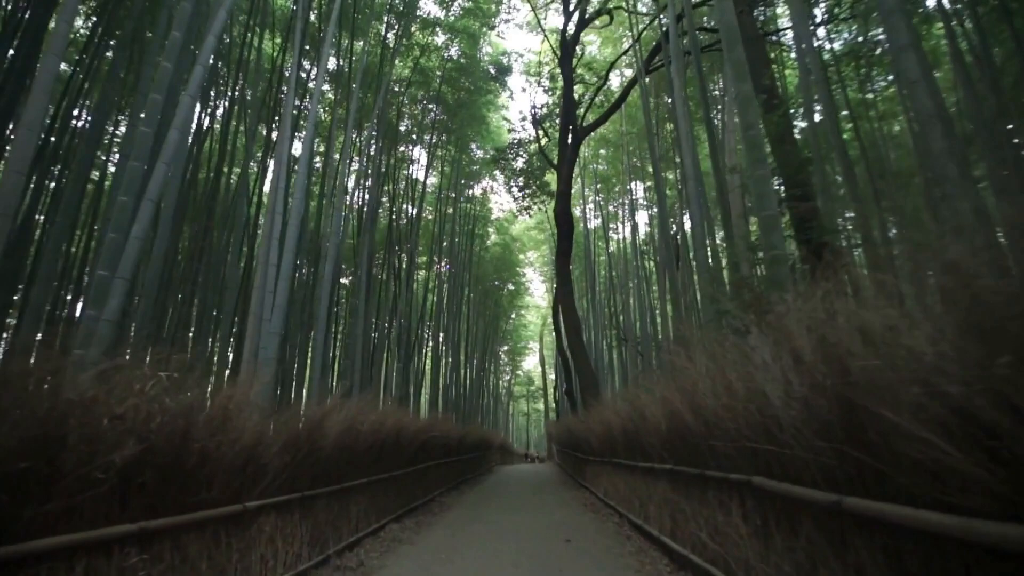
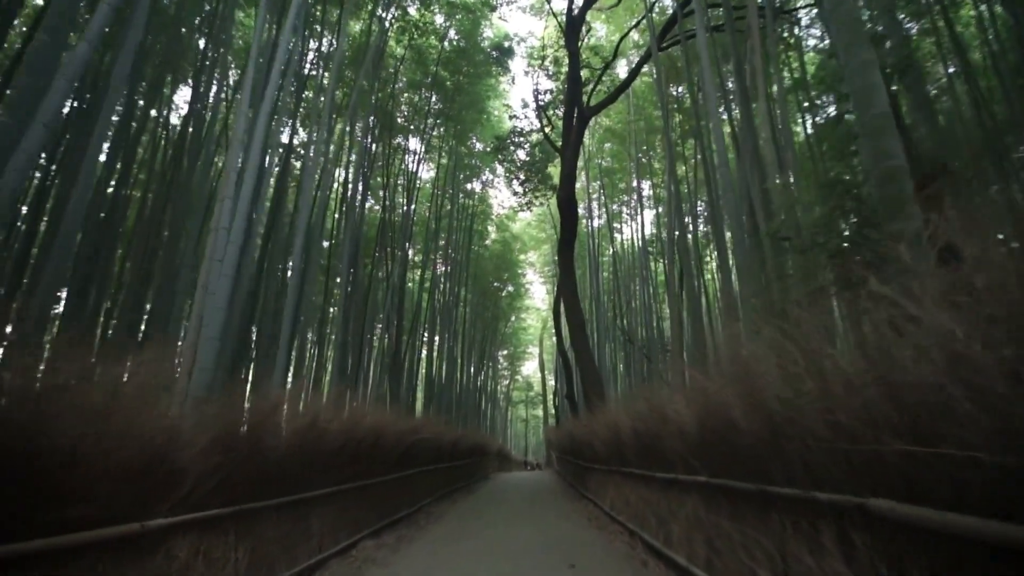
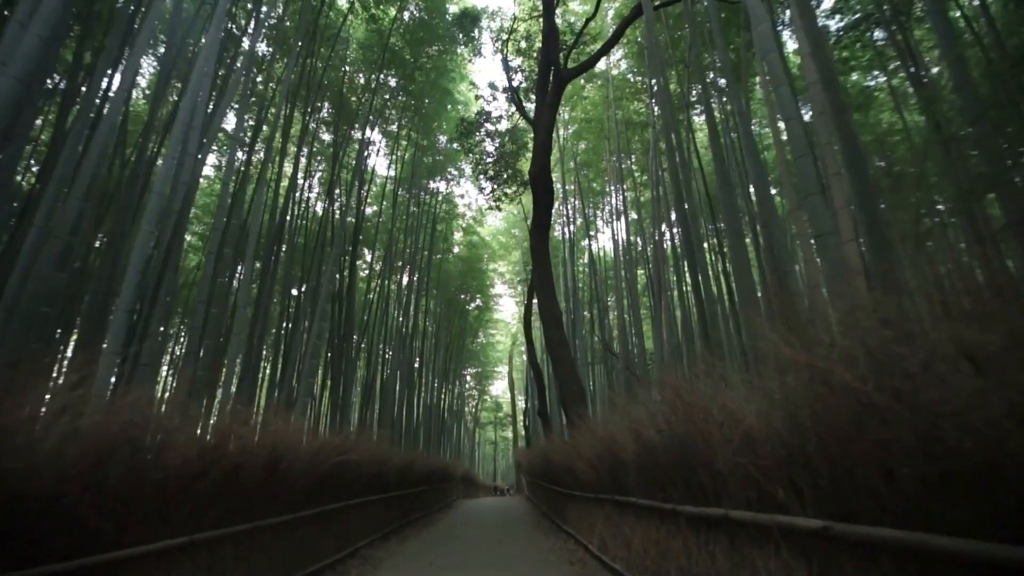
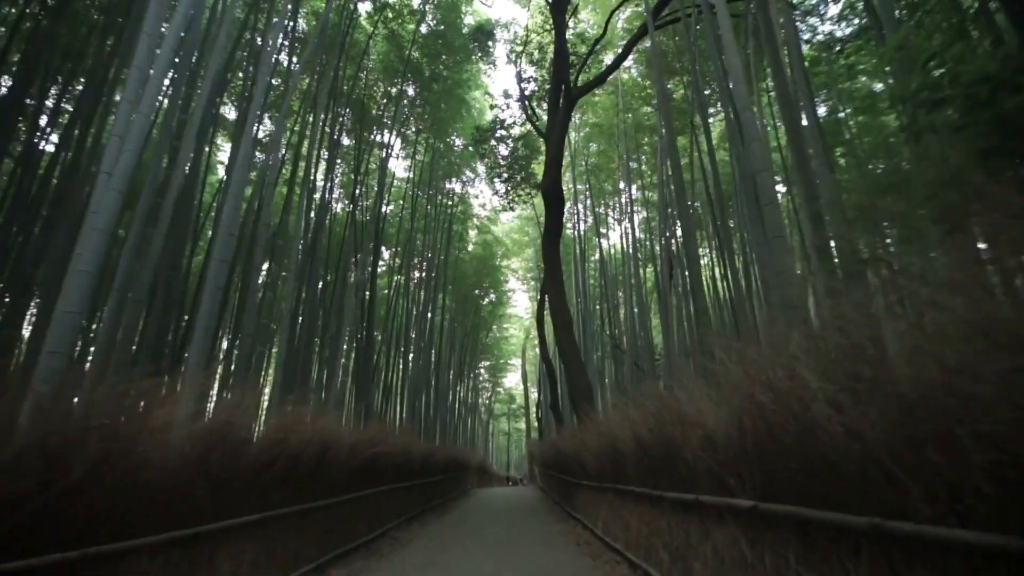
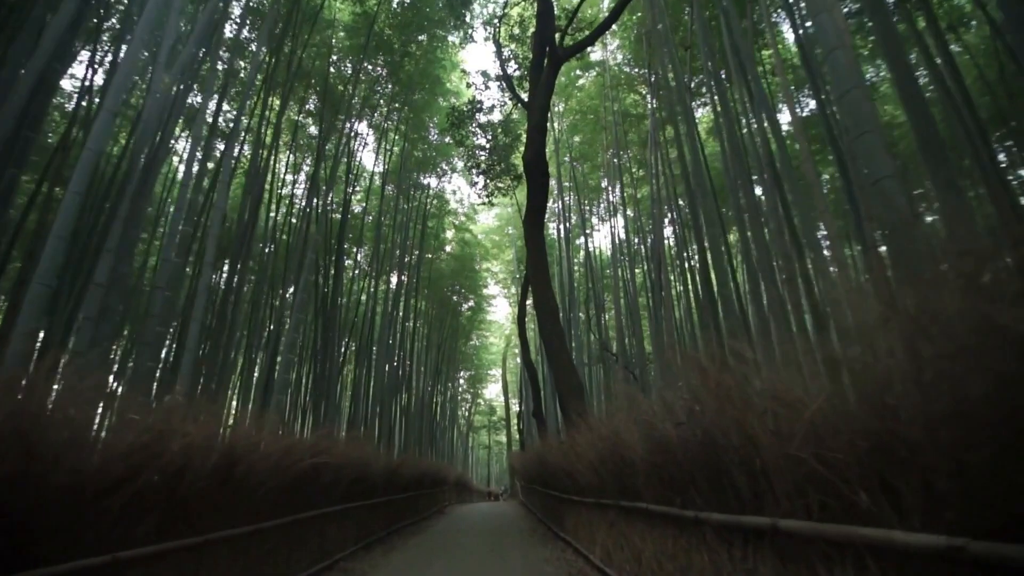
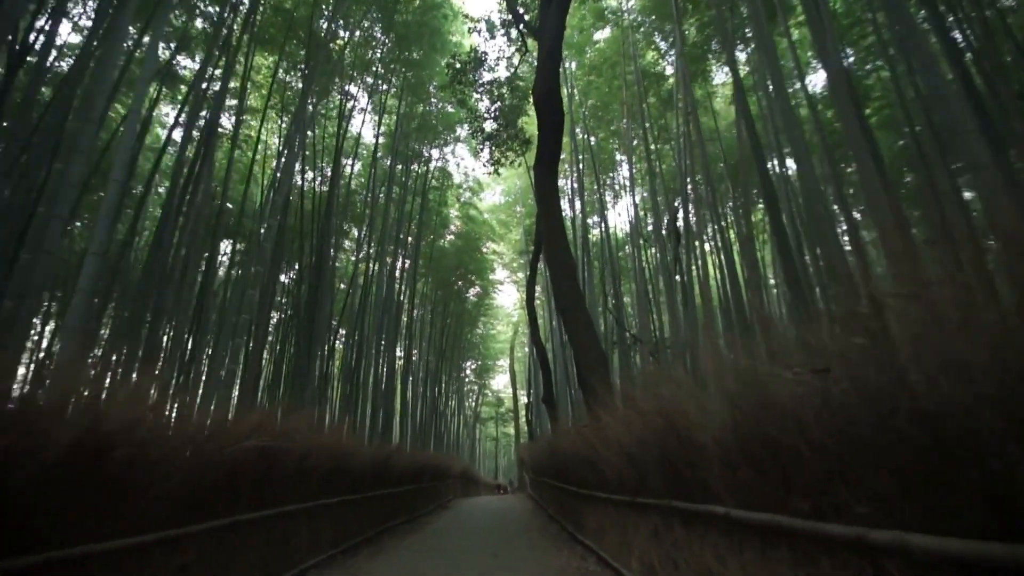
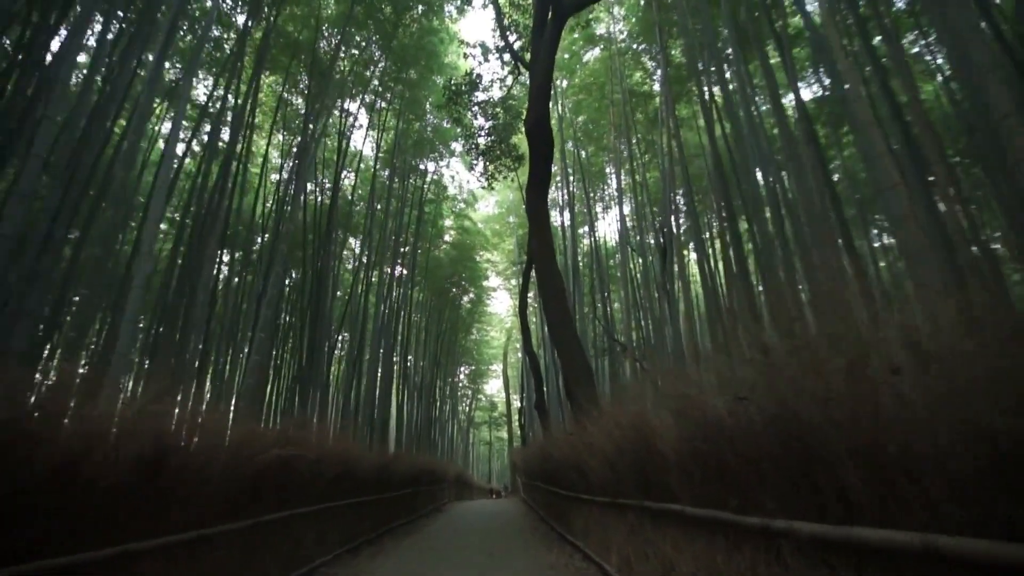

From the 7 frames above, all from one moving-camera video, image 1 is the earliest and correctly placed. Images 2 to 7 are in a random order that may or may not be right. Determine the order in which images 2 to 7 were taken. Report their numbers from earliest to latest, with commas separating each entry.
2, 4, 3, 5, 7, 6
